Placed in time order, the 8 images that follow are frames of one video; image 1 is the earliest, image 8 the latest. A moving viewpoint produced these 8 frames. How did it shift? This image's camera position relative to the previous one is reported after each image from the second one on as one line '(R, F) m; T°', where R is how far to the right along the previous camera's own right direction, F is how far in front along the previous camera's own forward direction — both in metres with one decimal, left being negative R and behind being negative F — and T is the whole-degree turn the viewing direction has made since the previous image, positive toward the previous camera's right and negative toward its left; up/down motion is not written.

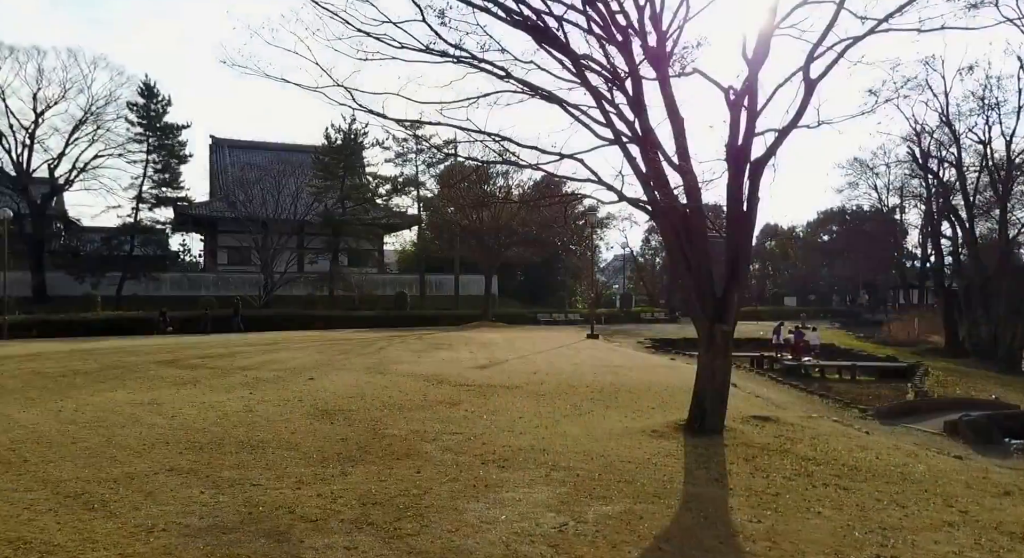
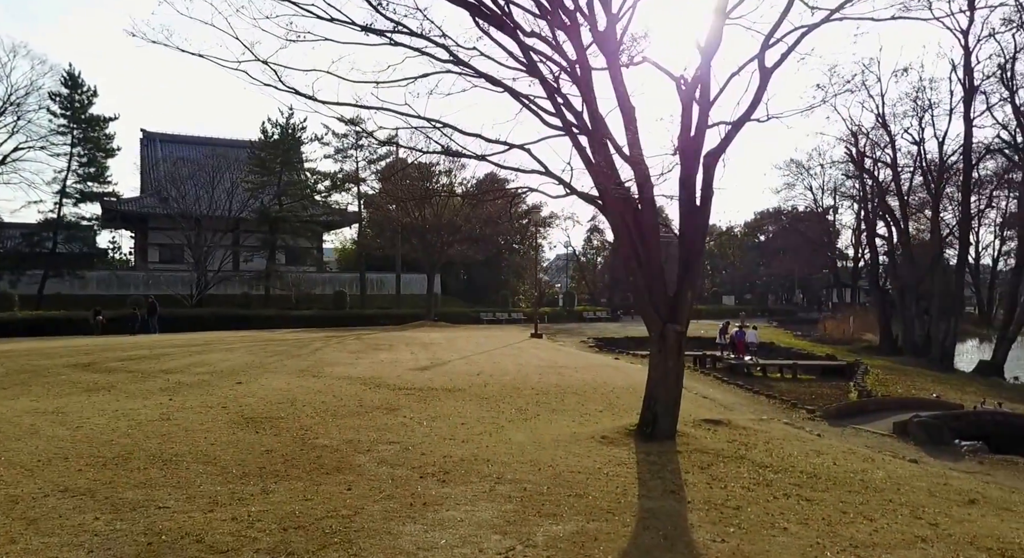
(0.0, +0.5) m; +5°
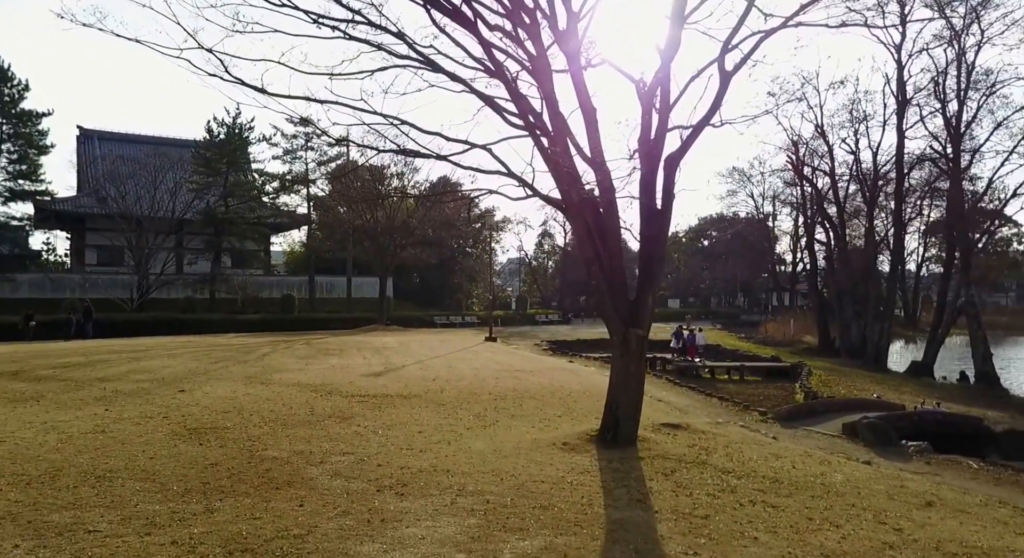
(-0.1, +0.2) m; +4°
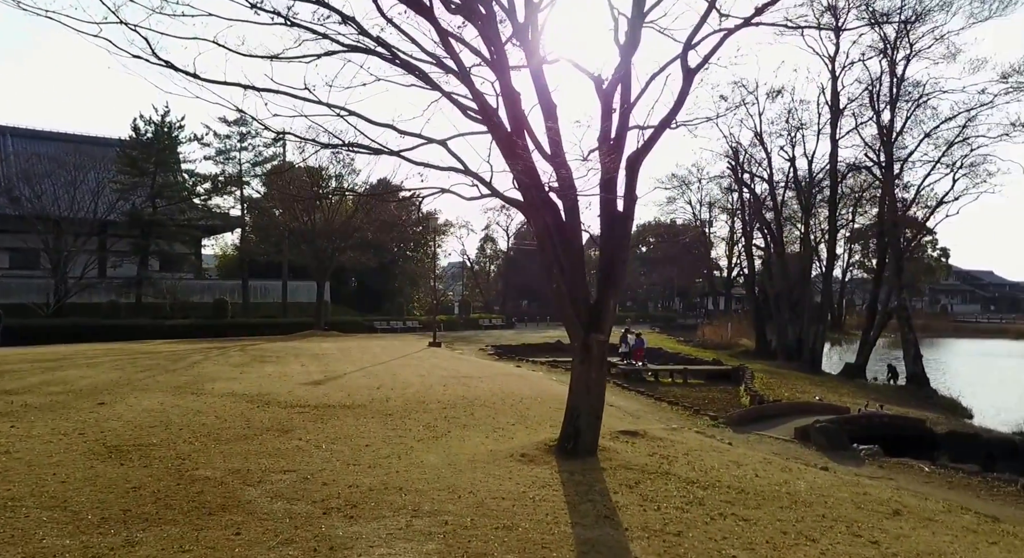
(-0.1, +0.3) m; +5°
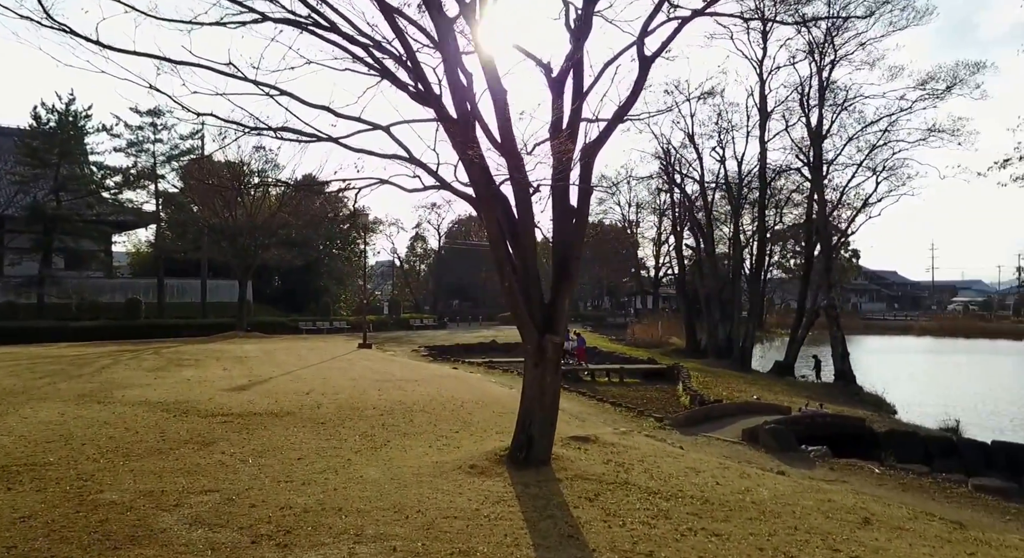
(-0.2, +0.4) m; +6°
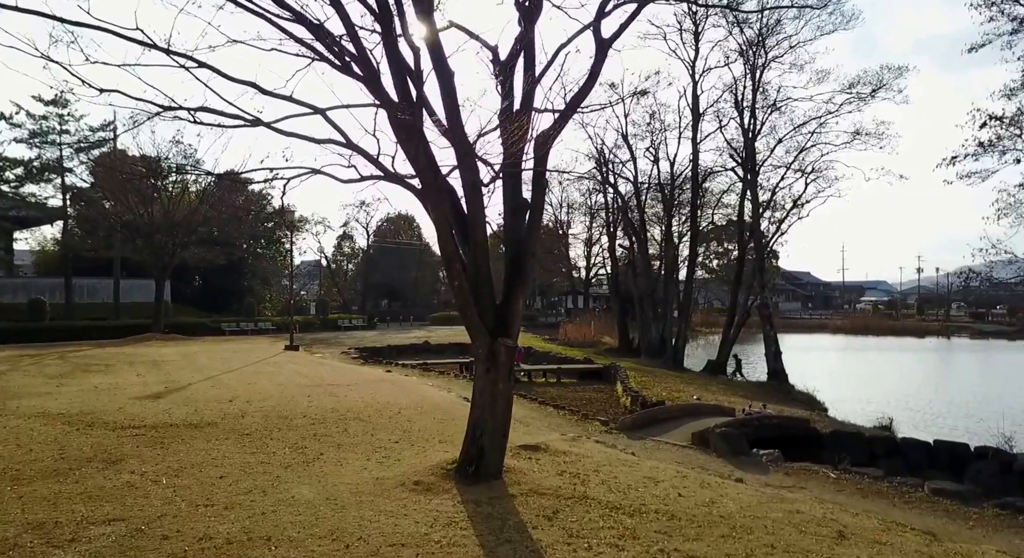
(-0.2, +0.5) m; +6°
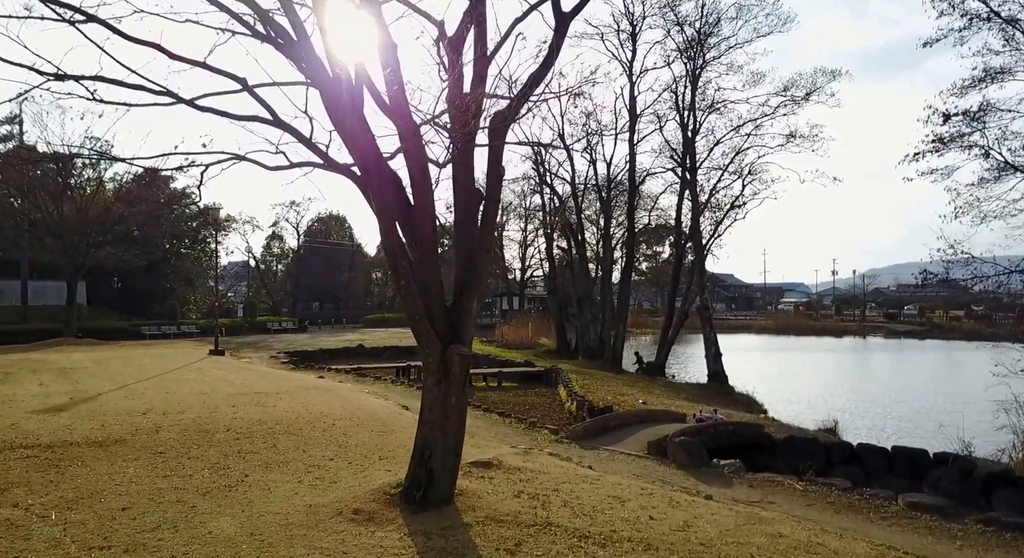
(-0.1, +0.6) m; +6°
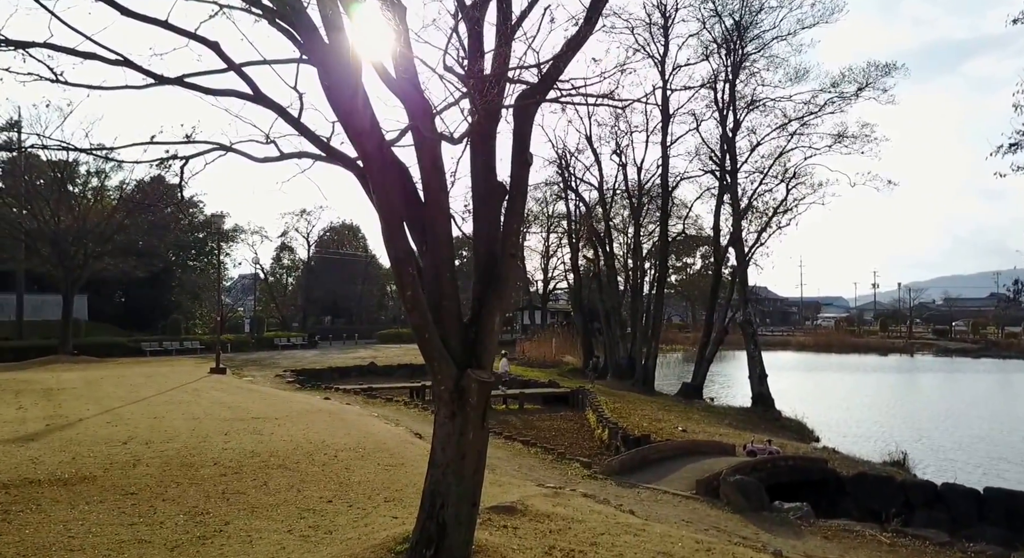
(0.0, +0.9) m; -2°
